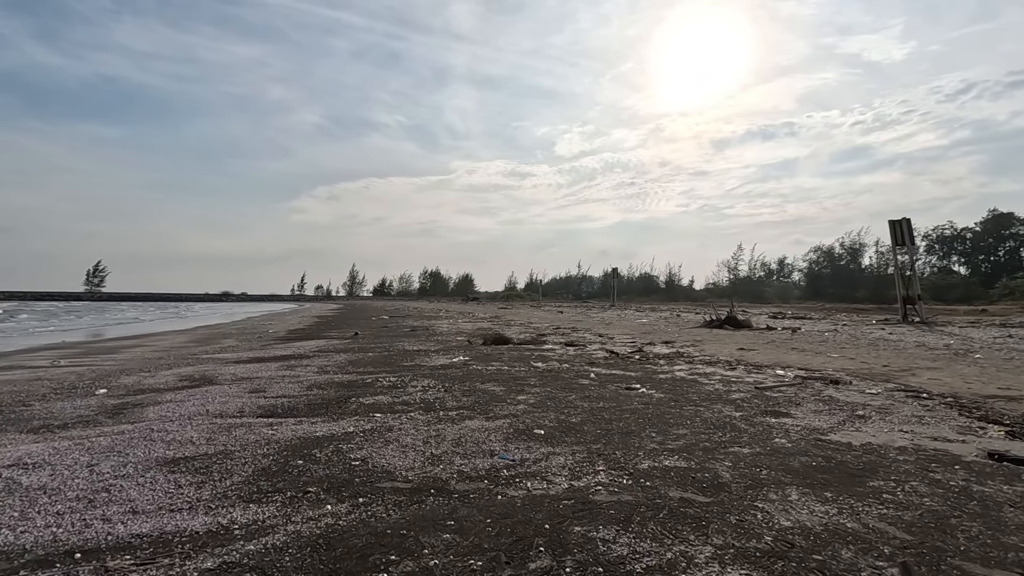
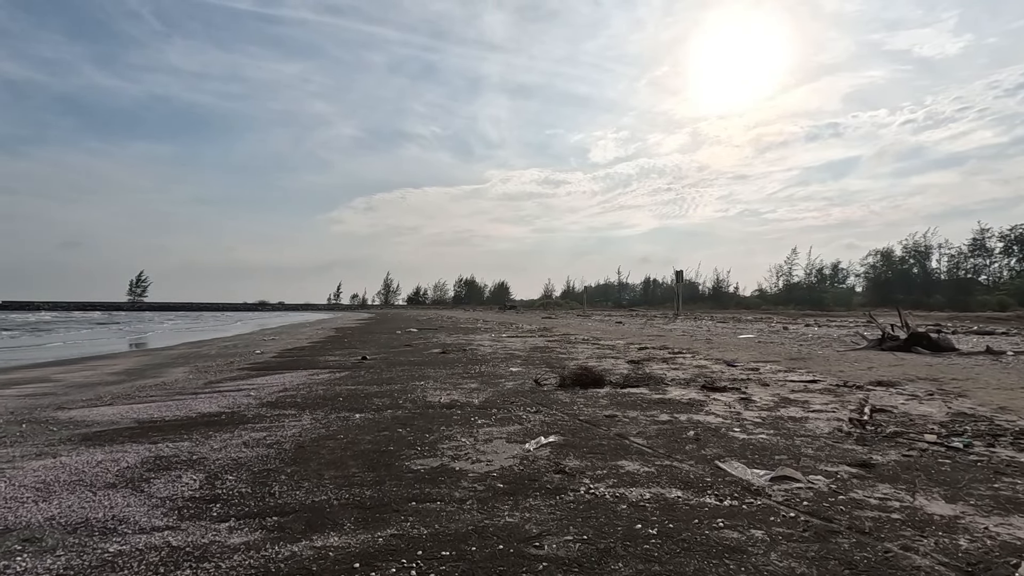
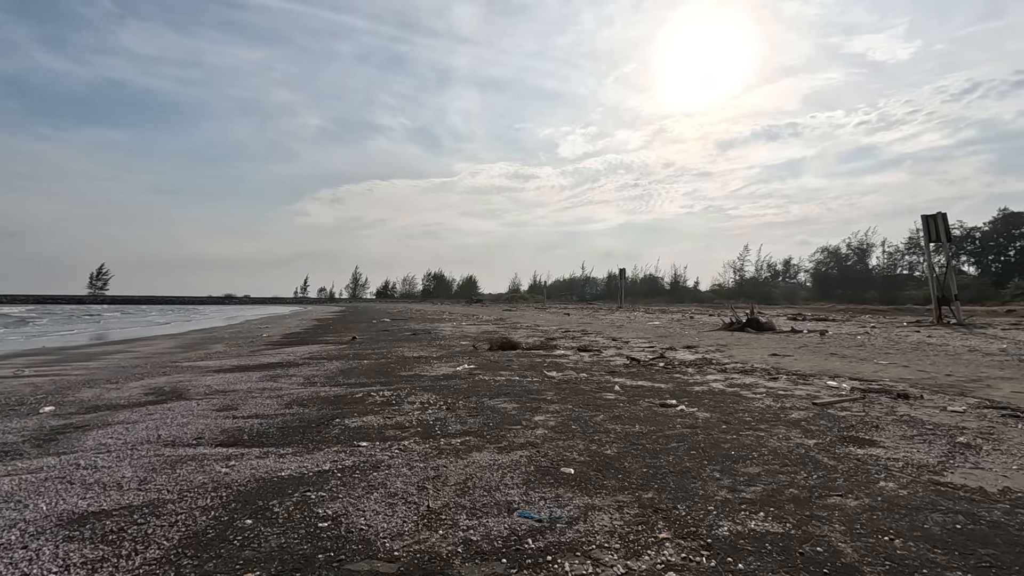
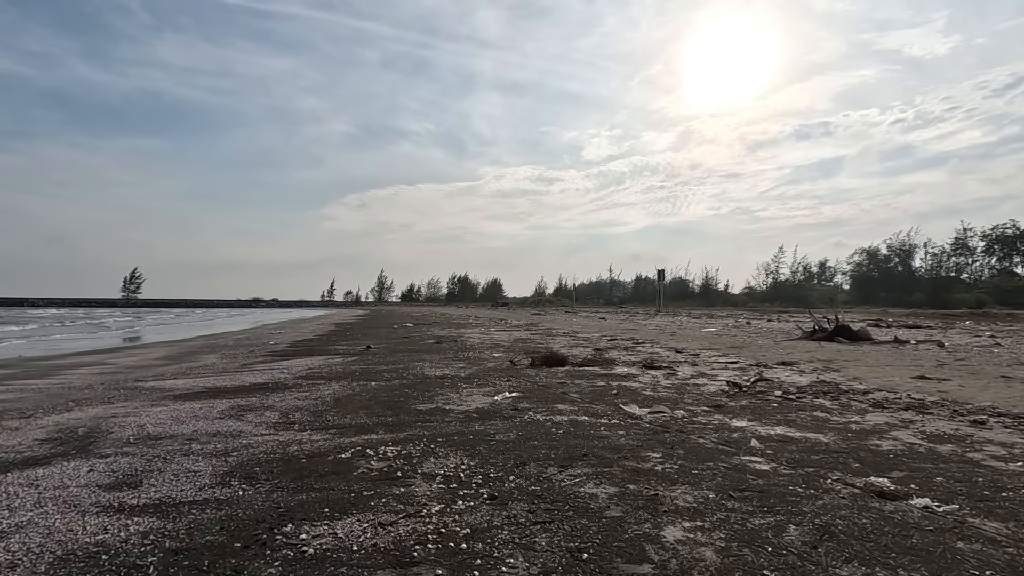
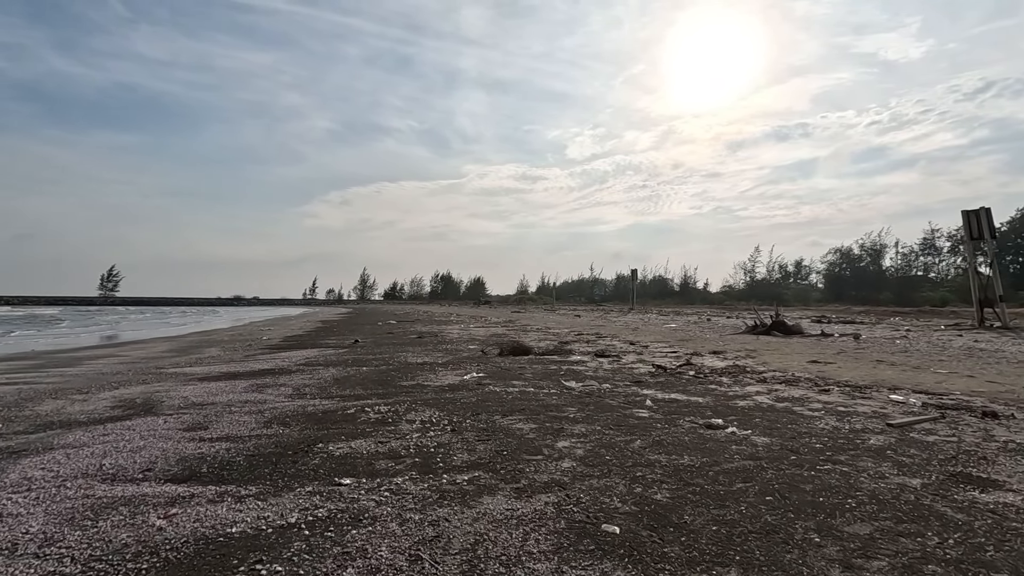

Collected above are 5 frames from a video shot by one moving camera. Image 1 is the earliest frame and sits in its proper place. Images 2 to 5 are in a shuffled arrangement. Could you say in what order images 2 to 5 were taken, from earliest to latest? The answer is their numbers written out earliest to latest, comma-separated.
3, 5, 4, 2
